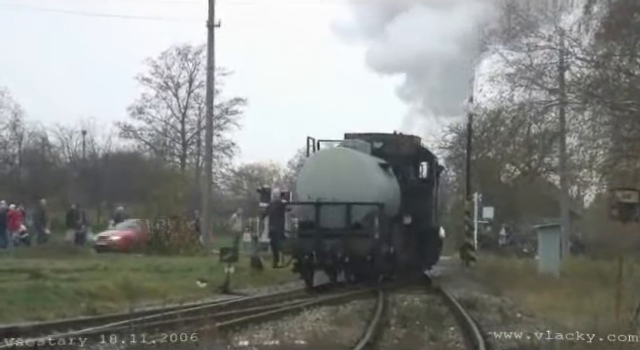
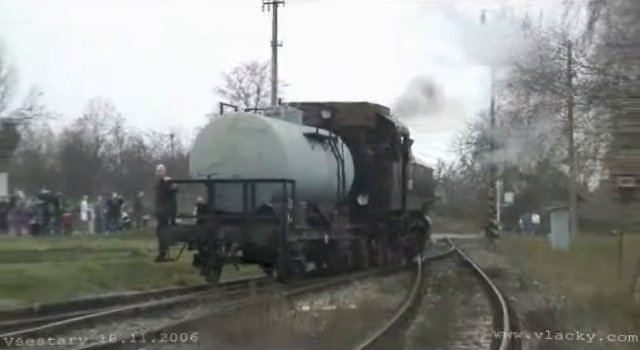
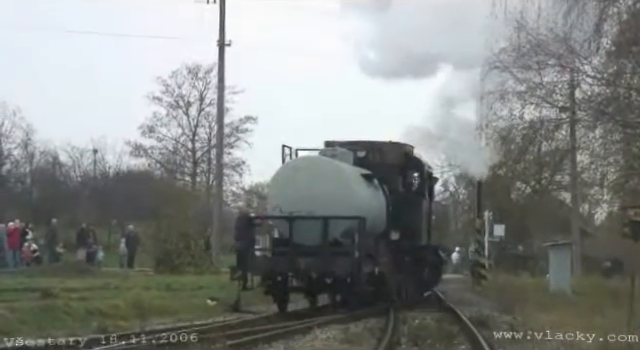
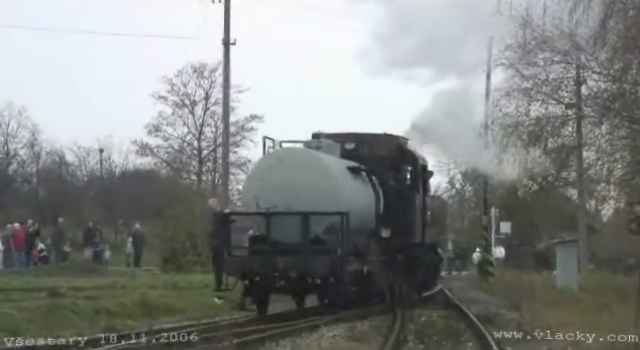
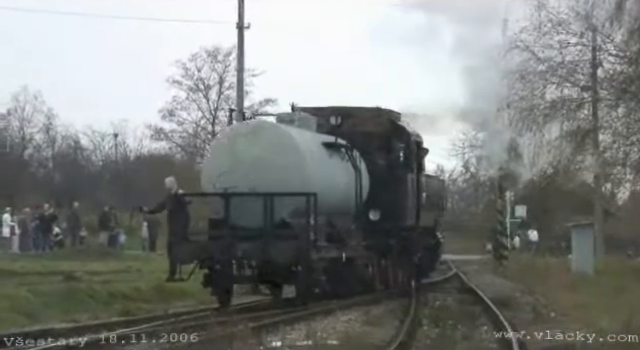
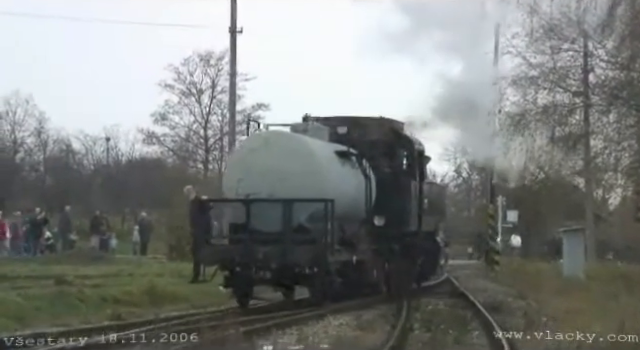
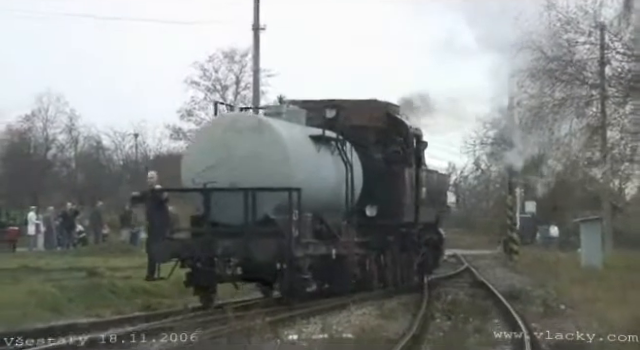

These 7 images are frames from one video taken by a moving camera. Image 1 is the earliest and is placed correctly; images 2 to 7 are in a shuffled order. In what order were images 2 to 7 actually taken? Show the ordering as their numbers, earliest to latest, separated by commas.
3, 4, 6, 5, 7, 2
